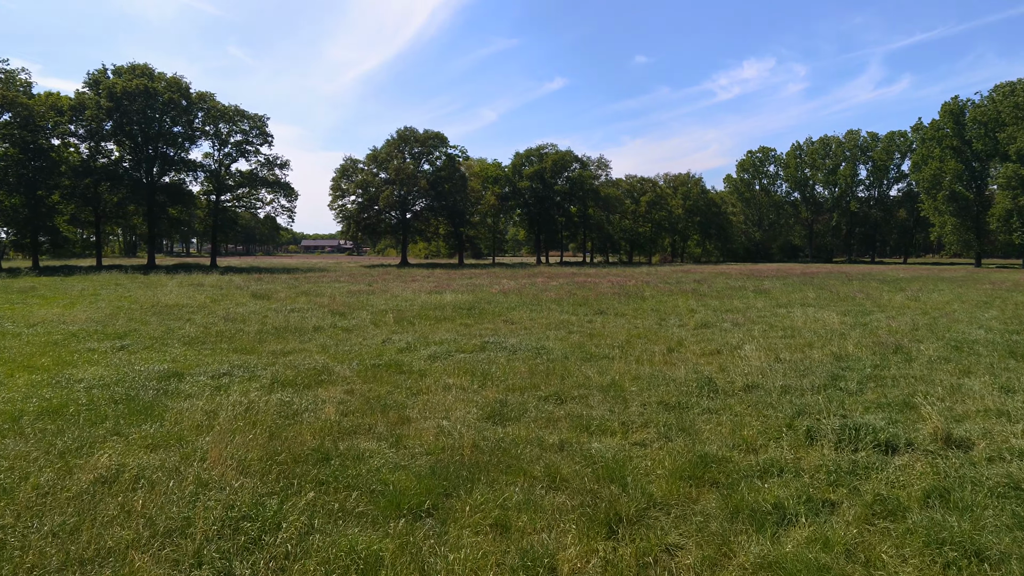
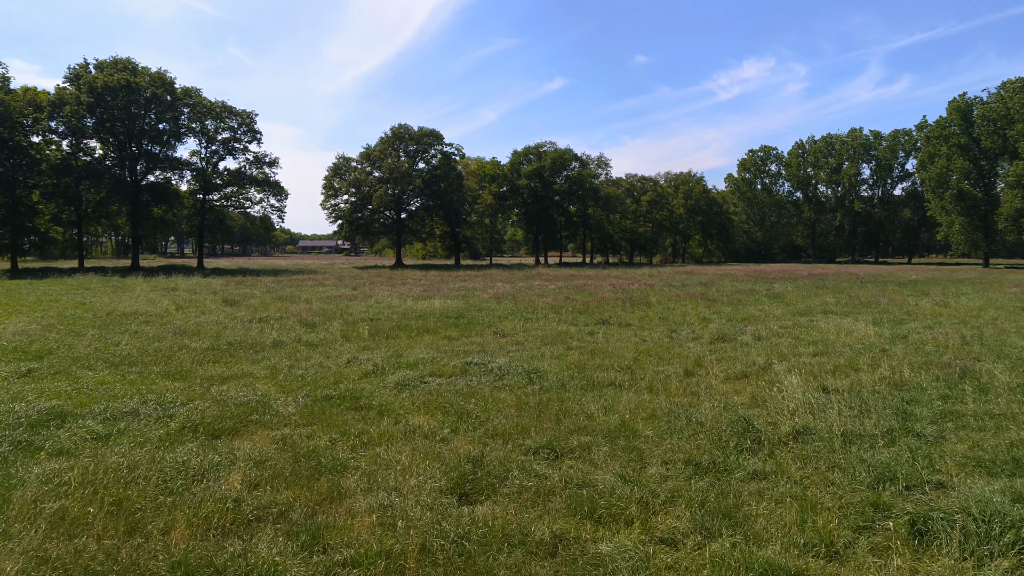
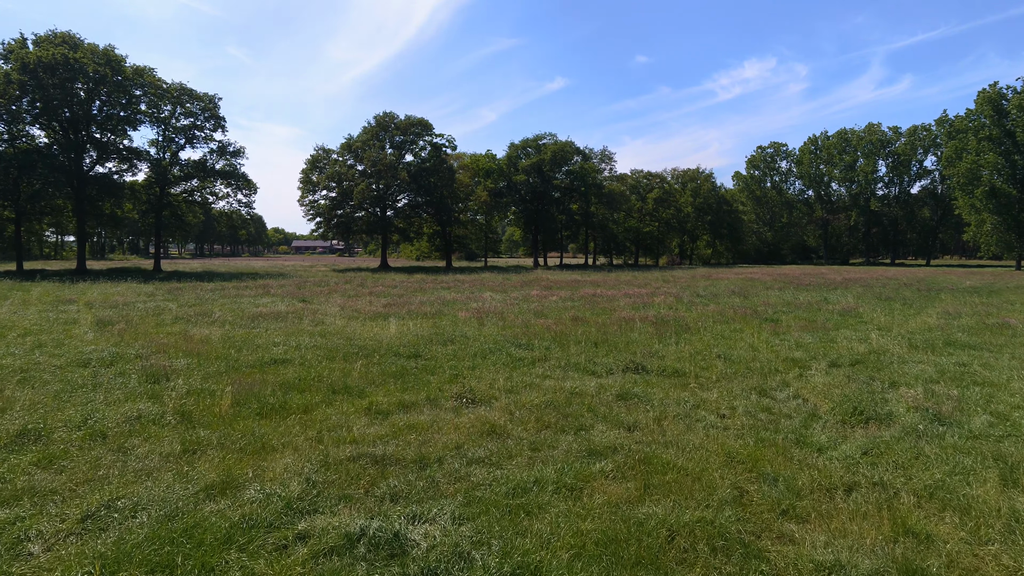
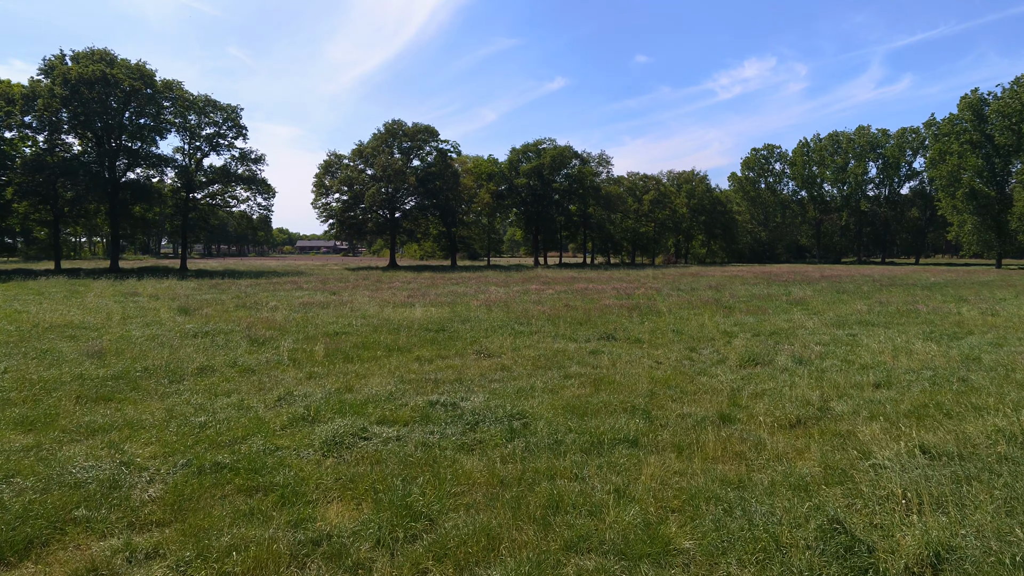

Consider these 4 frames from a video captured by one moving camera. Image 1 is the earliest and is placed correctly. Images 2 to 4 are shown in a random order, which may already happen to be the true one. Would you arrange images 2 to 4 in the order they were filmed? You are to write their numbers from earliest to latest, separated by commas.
2, 4, 3
